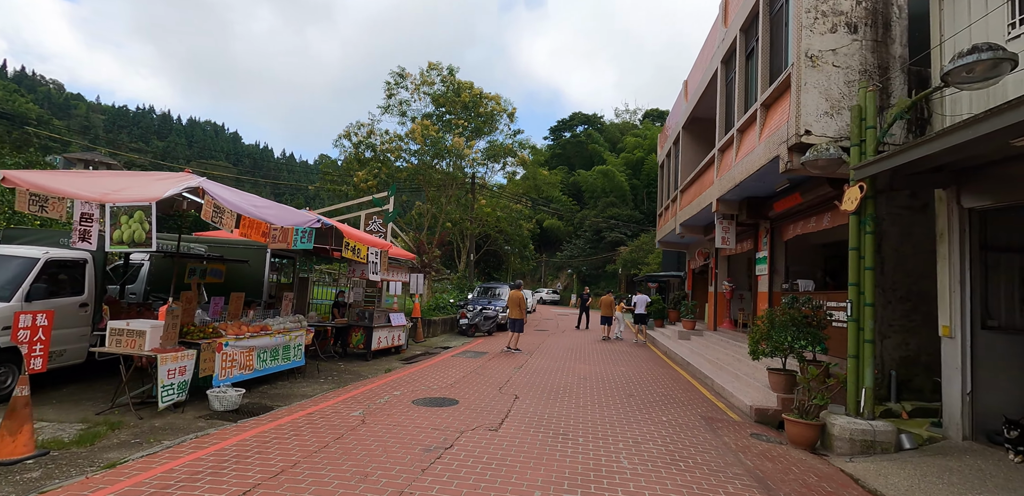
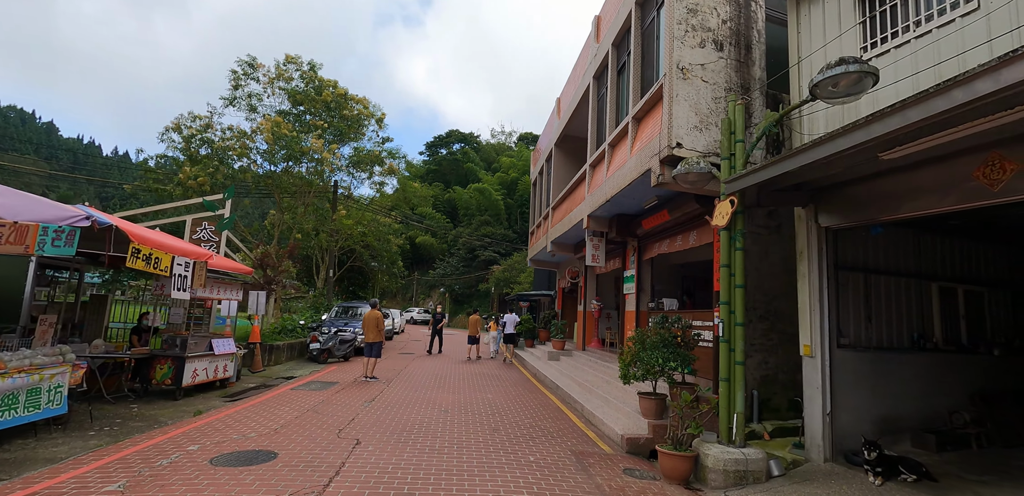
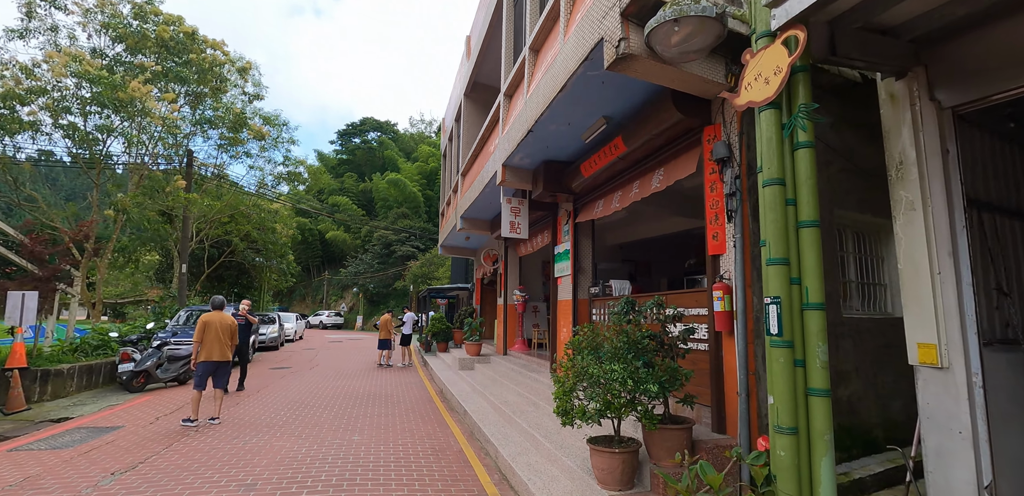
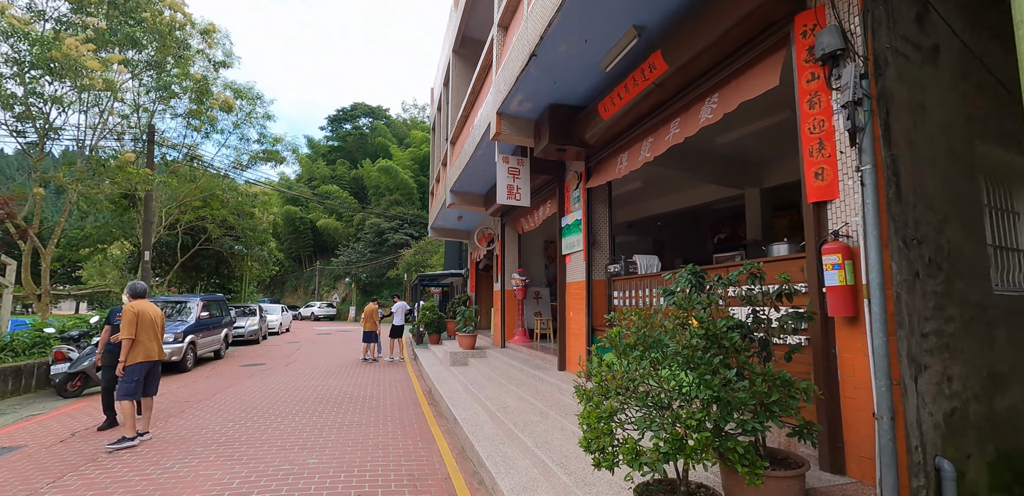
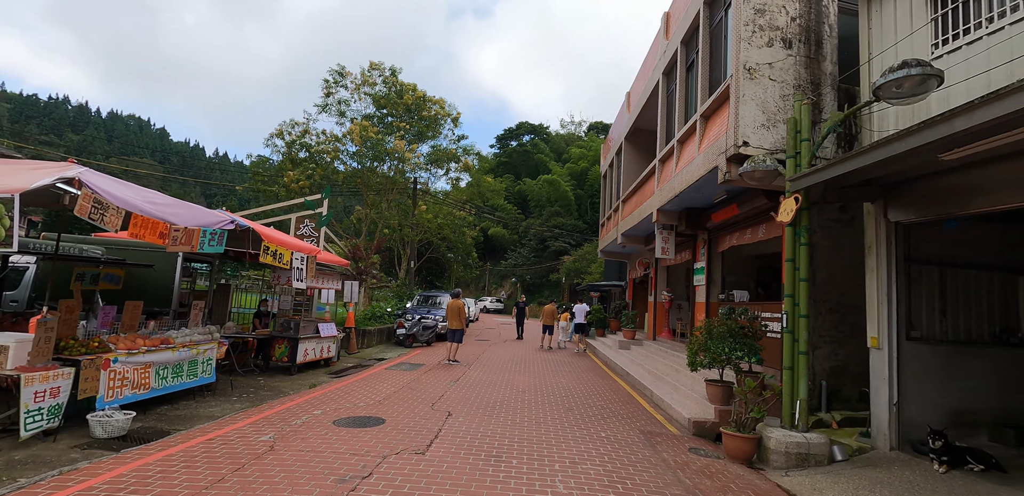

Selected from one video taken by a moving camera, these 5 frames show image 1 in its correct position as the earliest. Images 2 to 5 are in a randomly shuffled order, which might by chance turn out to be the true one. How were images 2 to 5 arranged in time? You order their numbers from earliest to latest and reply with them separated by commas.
5, 2, 3, 4
